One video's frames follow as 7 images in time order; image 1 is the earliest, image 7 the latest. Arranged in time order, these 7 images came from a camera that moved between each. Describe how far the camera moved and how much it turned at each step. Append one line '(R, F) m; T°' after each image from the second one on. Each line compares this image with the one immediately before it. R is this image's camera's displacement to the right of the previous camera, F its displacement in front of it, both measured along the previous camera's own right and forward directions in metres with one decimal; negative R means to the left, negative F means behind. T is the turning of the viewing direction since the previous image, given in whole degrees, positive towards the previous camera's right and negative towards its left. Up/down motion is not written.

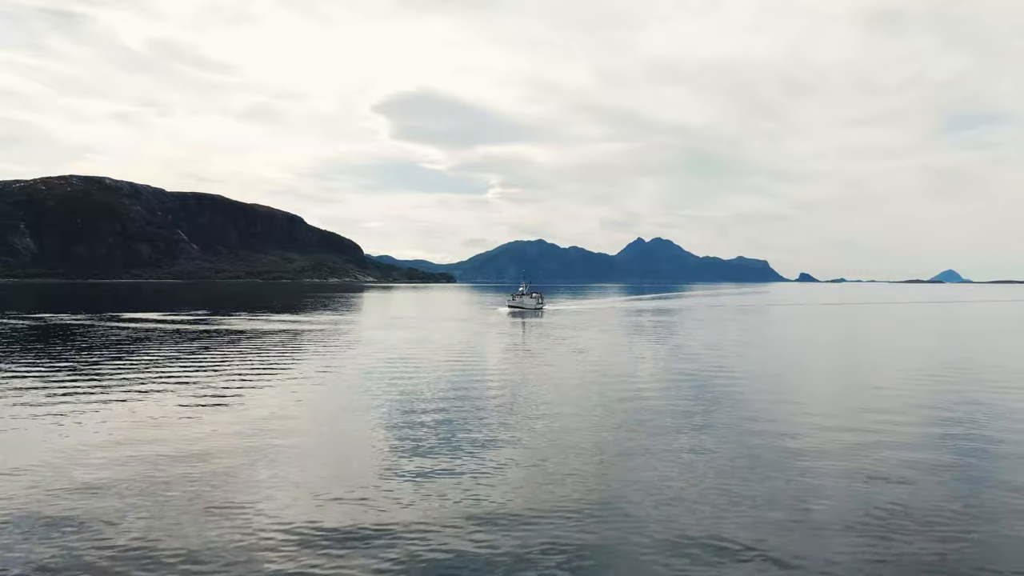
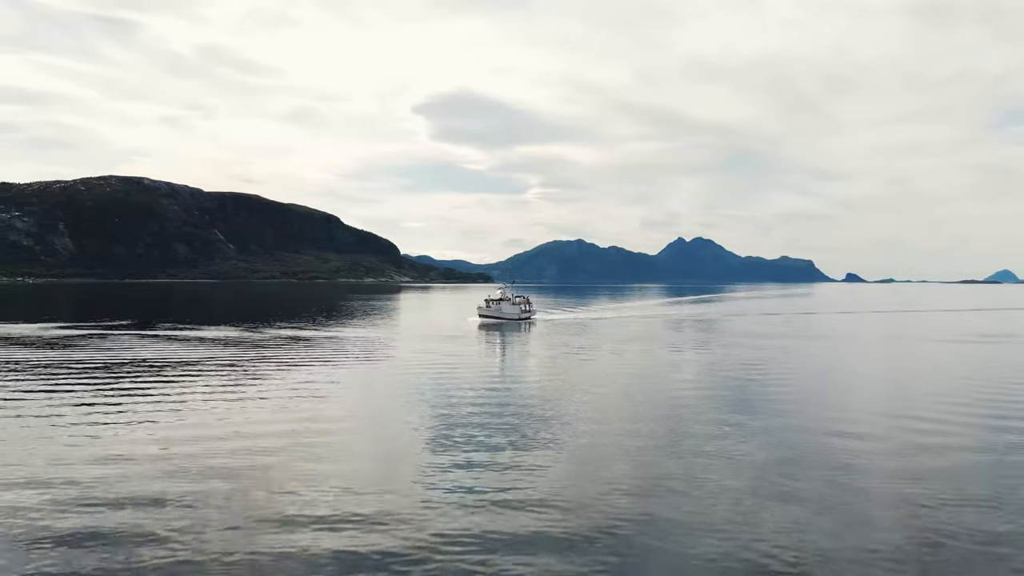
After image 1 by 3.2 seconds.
(+0.7, +3.0) m; -3°
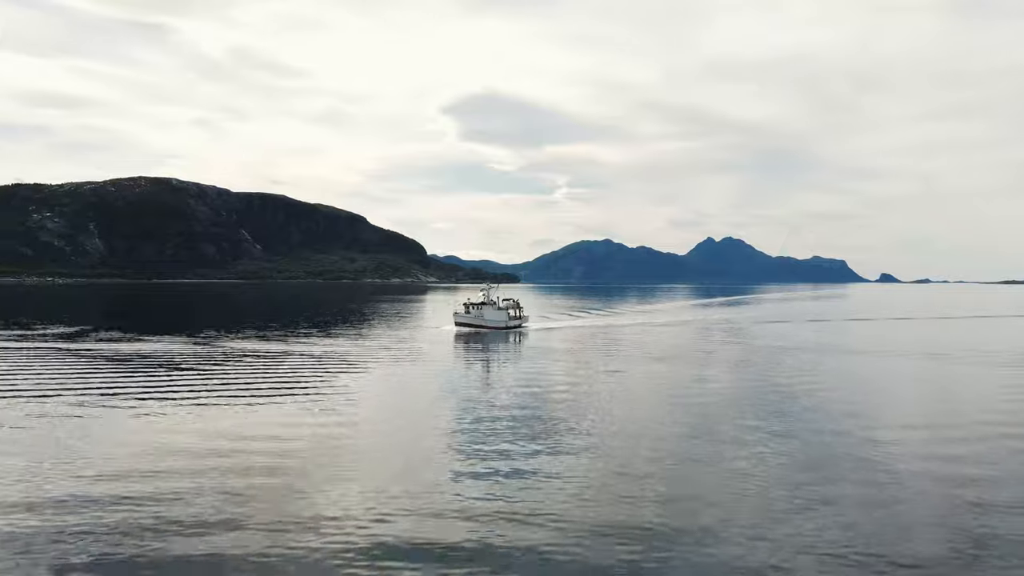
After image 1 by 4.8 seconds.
(+0.3, +1.6) m; -2°
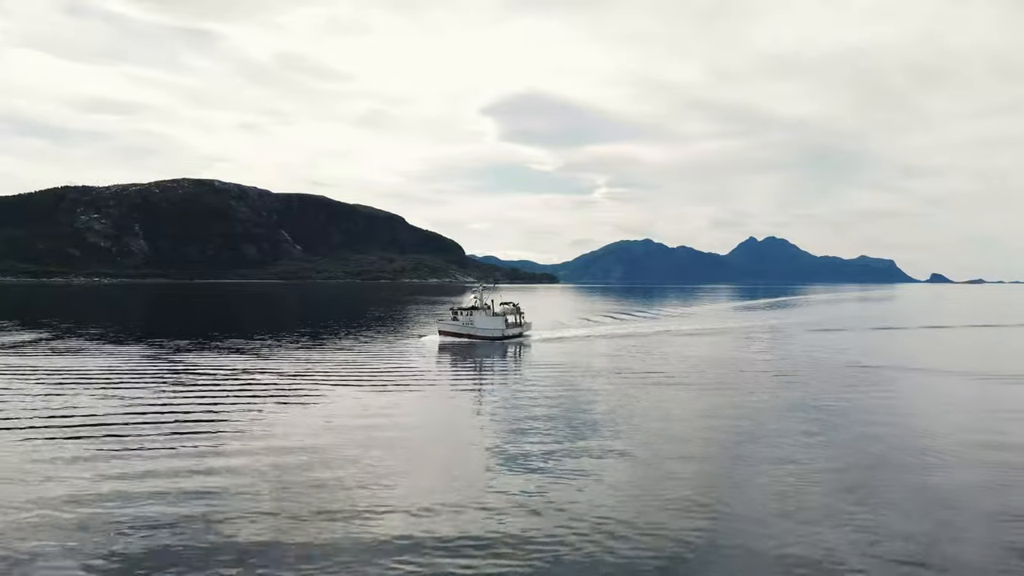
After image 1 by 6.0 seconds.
(+0.1, +1.7) m; -3°
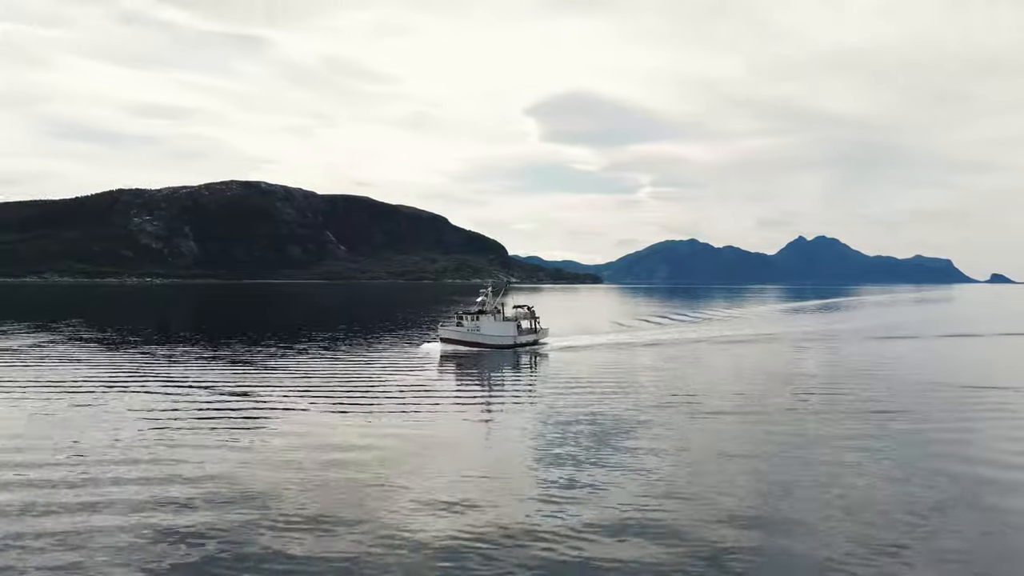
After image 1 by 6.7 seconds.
(+0.2, +1.3) m; -4°
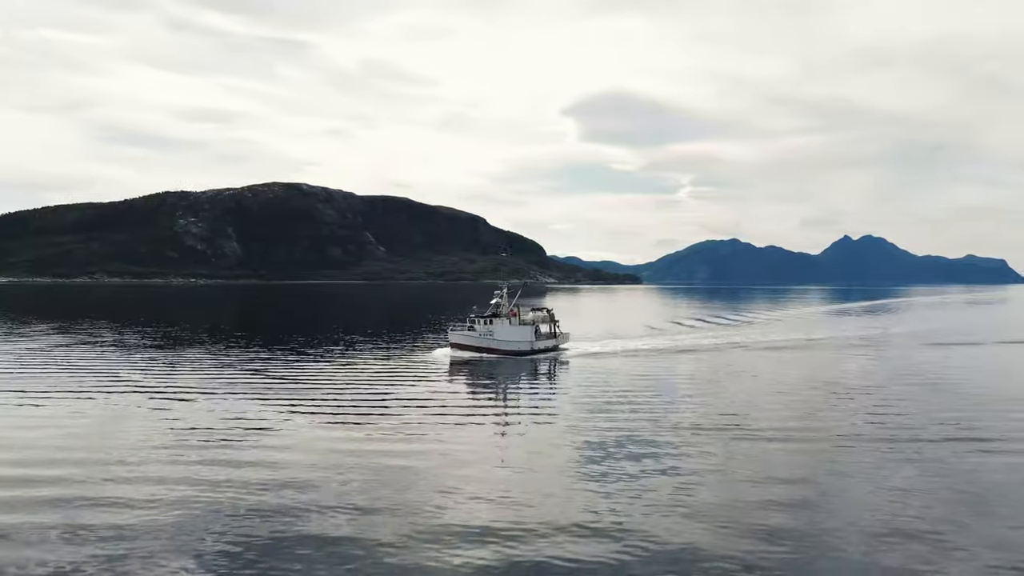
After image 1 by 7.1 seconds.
(0.0, +1.1) m; -3°
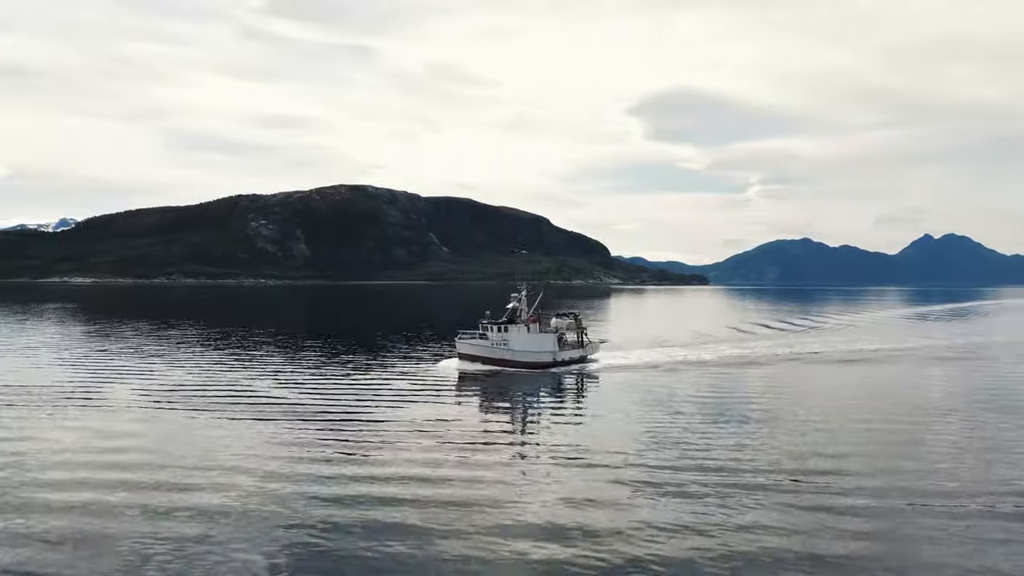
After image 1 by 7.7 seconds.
(0.0, +1.5) m; -5°
